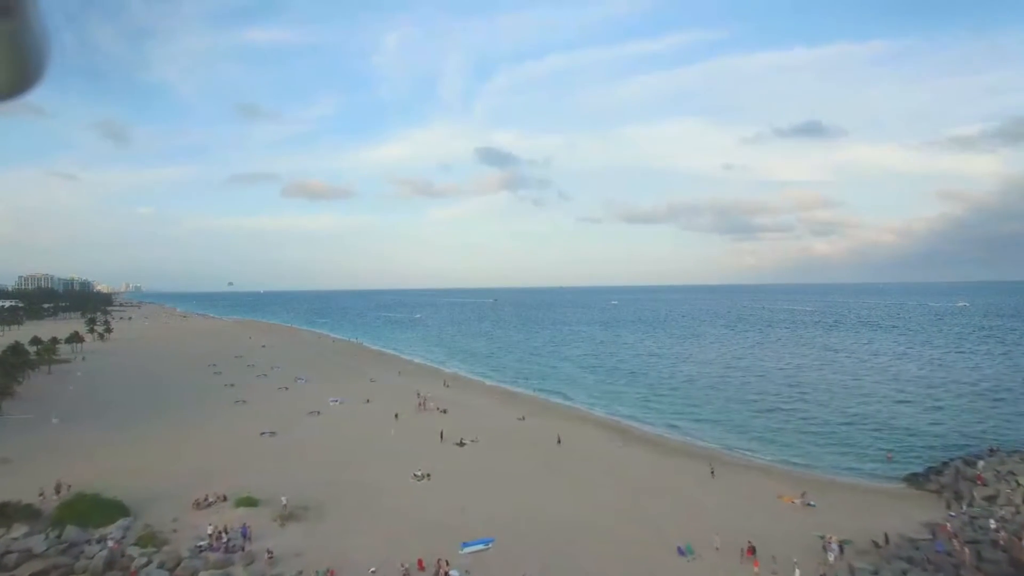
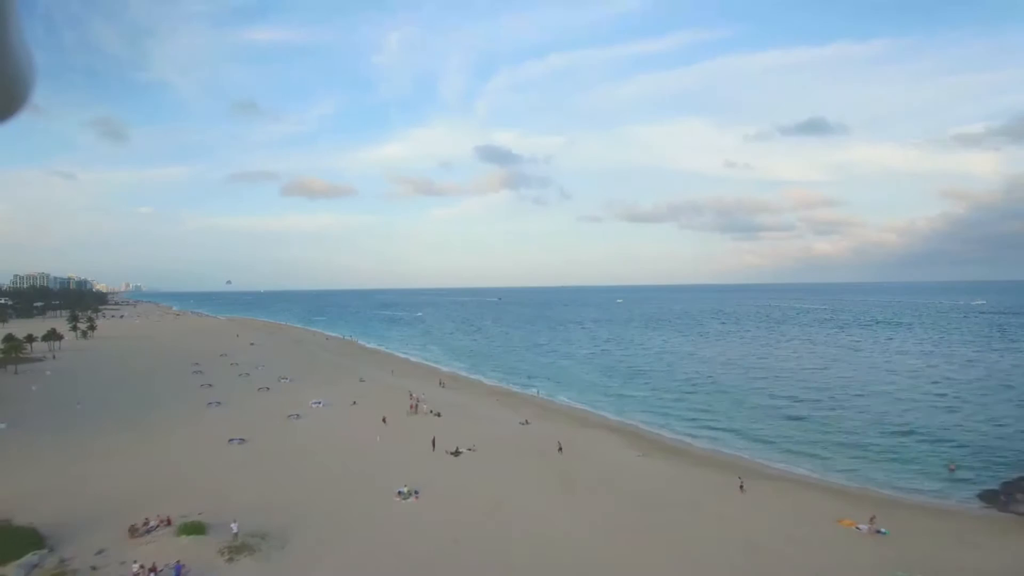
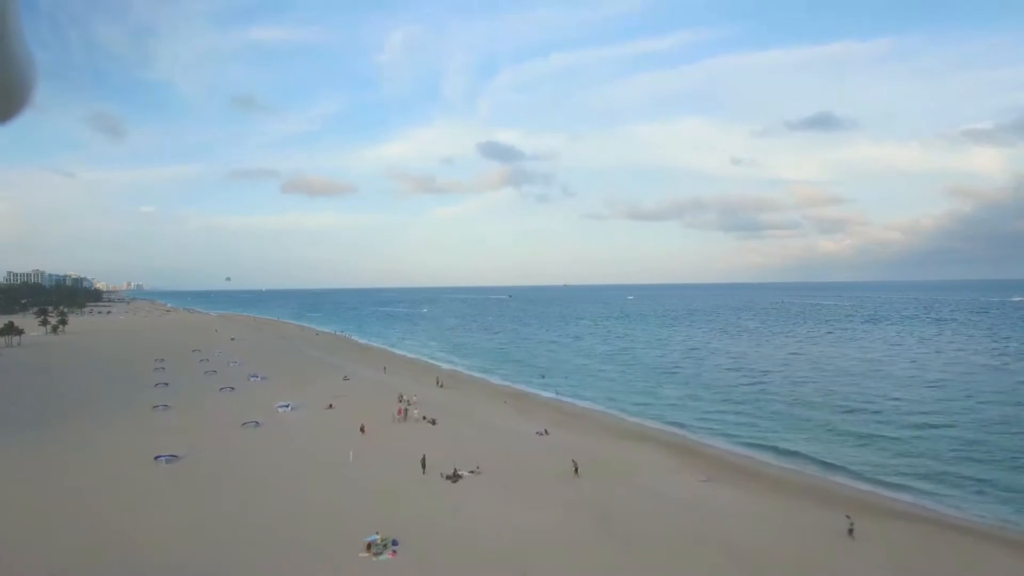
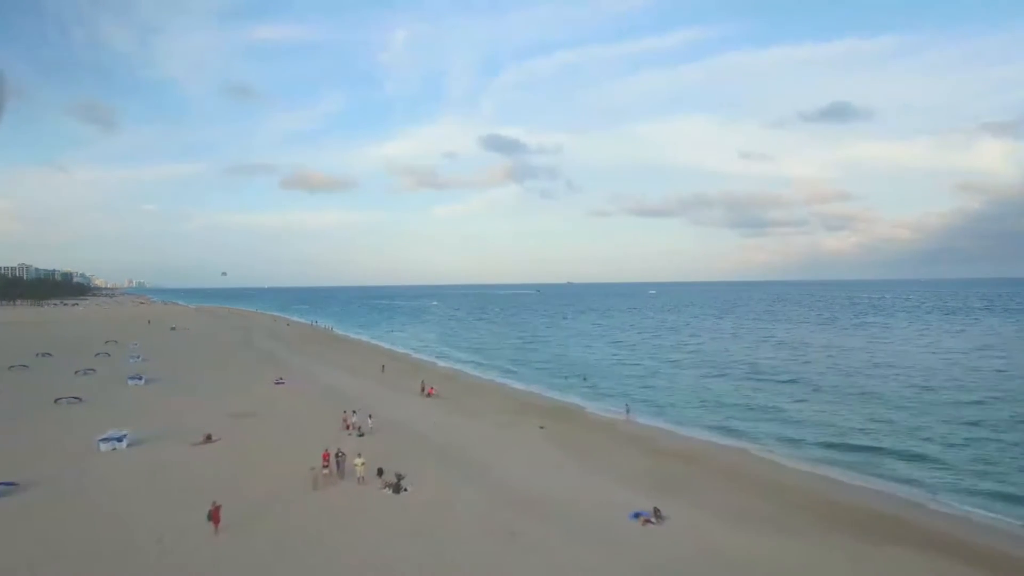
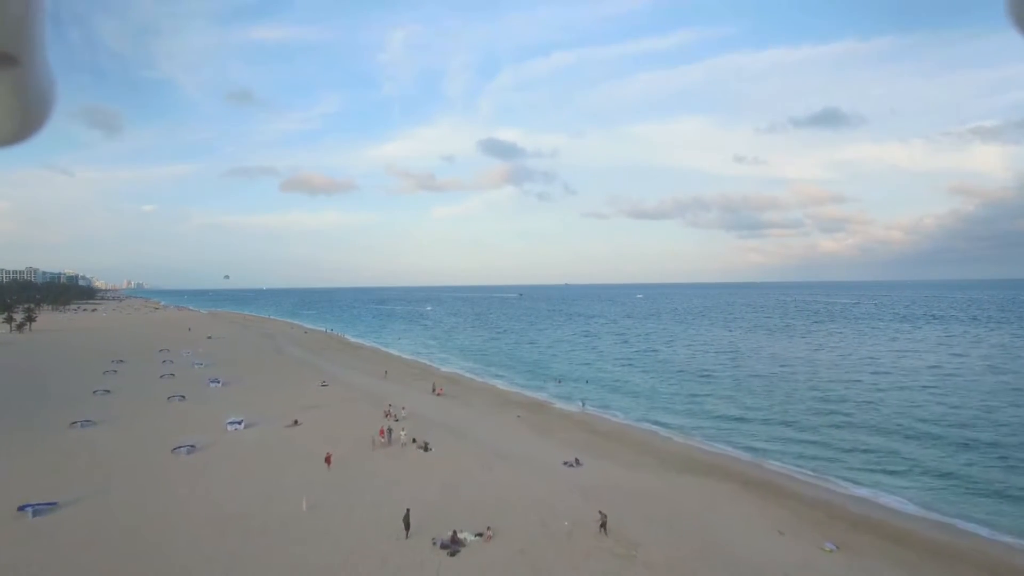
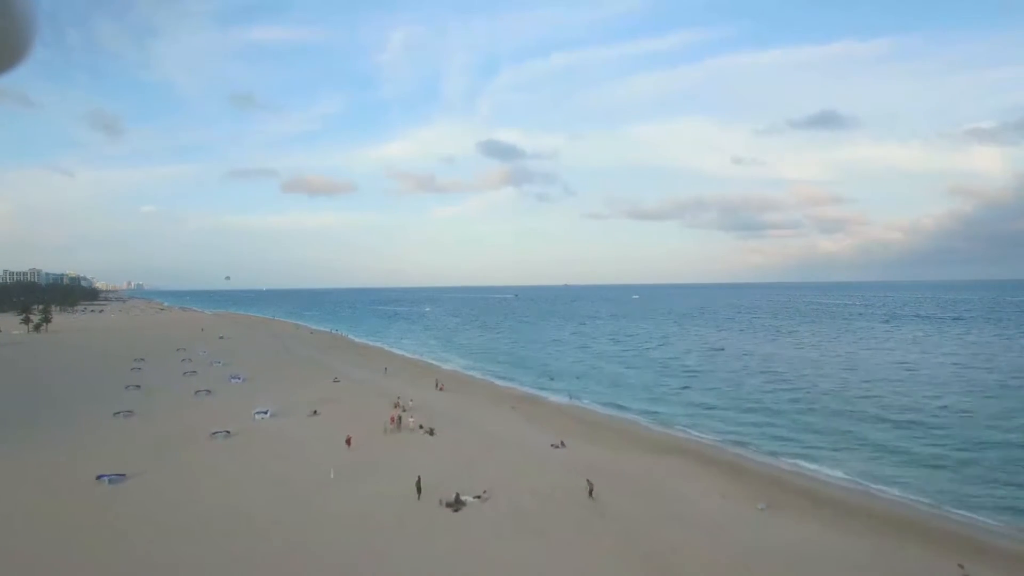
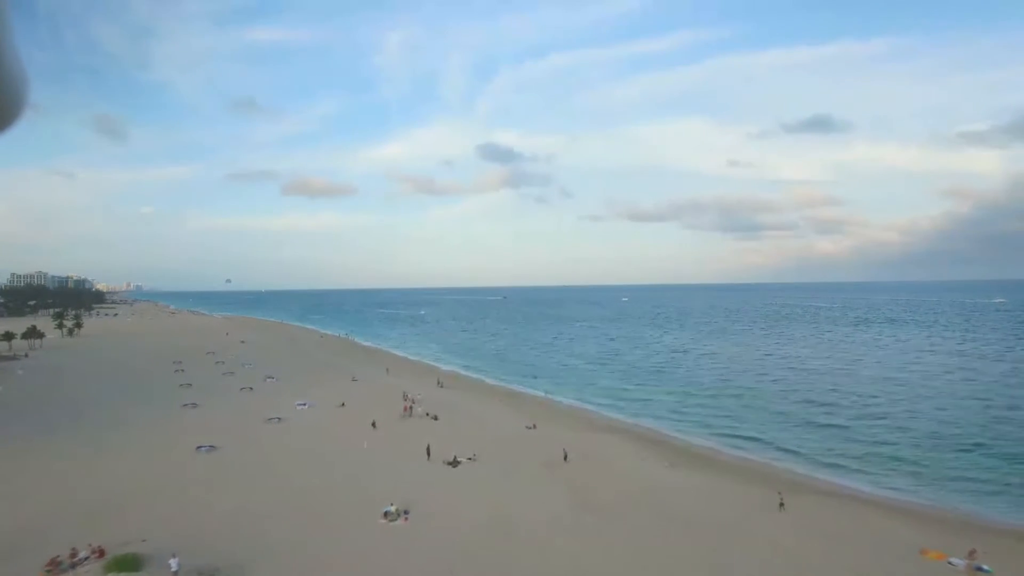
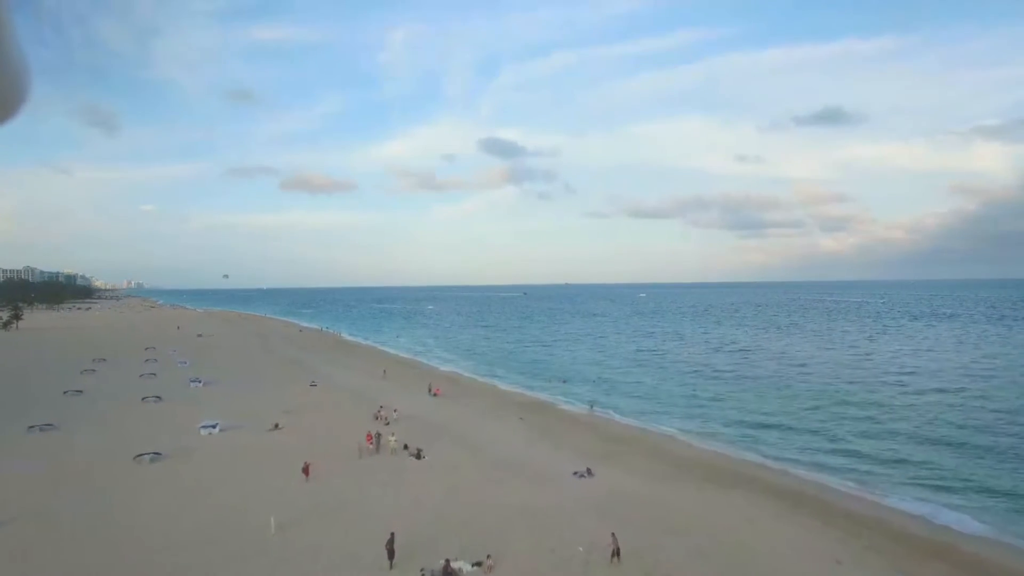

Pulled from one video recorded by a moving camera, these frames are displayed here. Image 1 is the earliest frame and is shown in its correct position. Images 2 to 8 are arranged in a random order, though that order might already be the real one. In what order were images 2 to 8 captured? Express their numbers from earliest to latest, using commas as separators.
2, 7, 3, 6, 5, 8, 4
